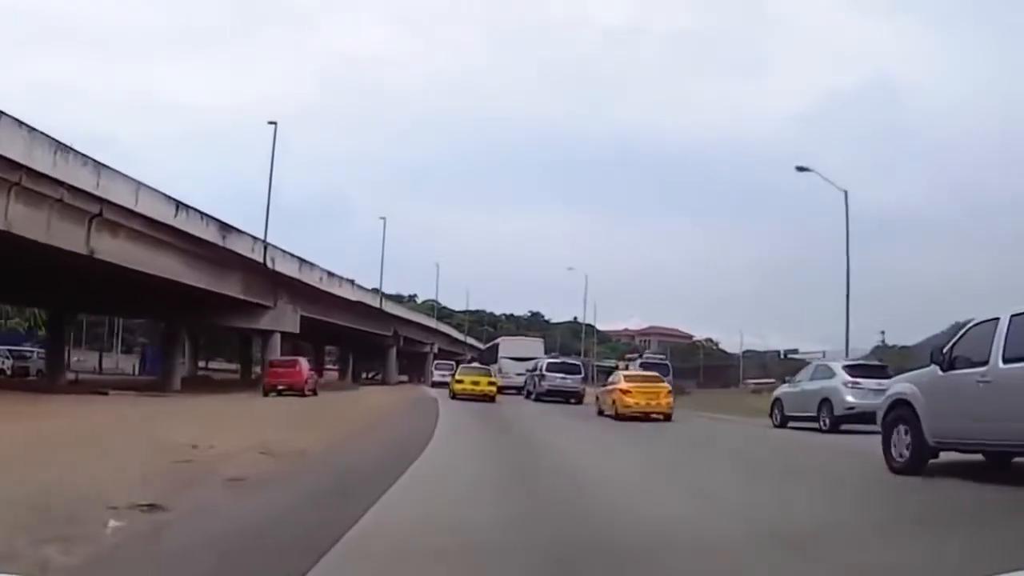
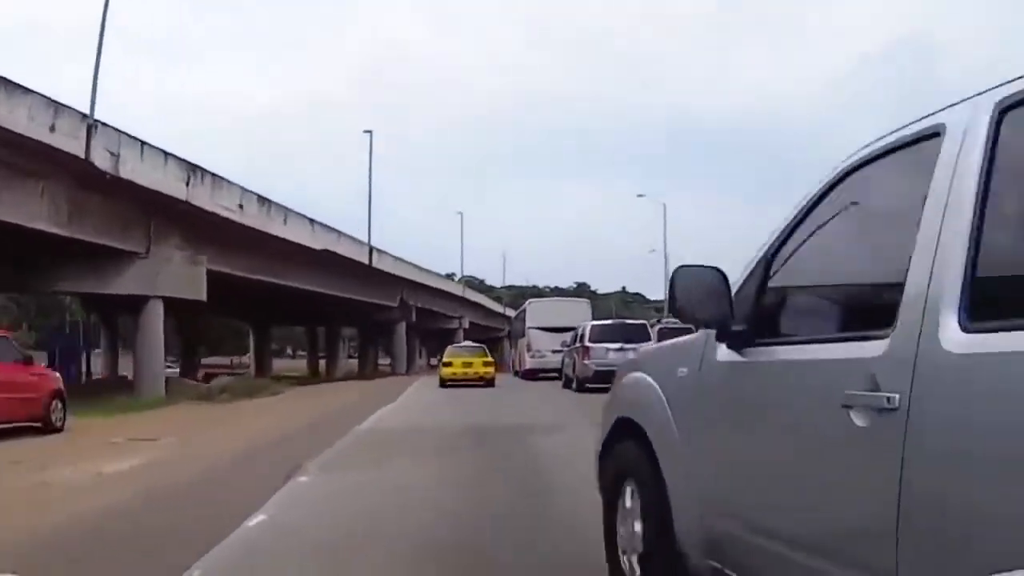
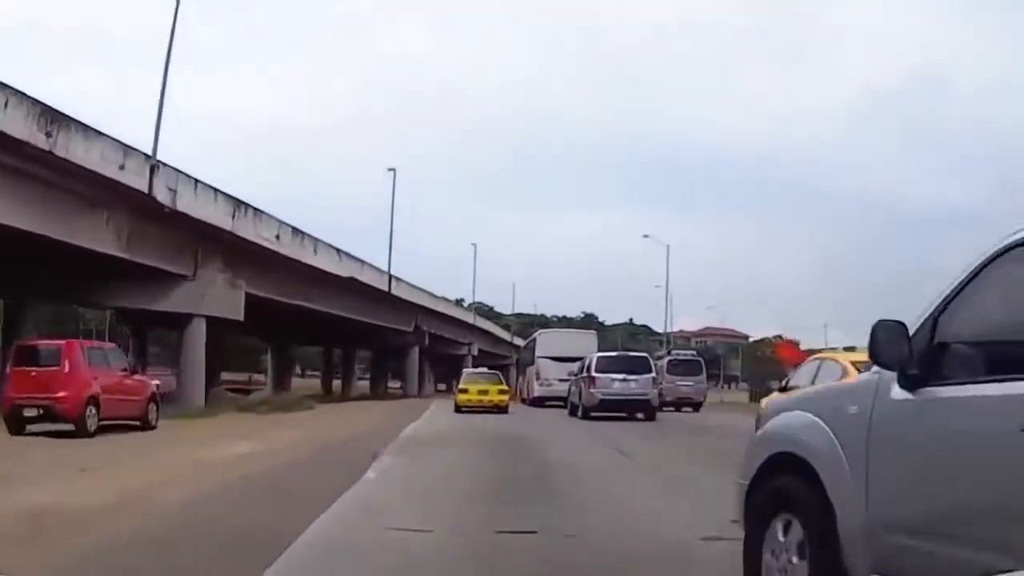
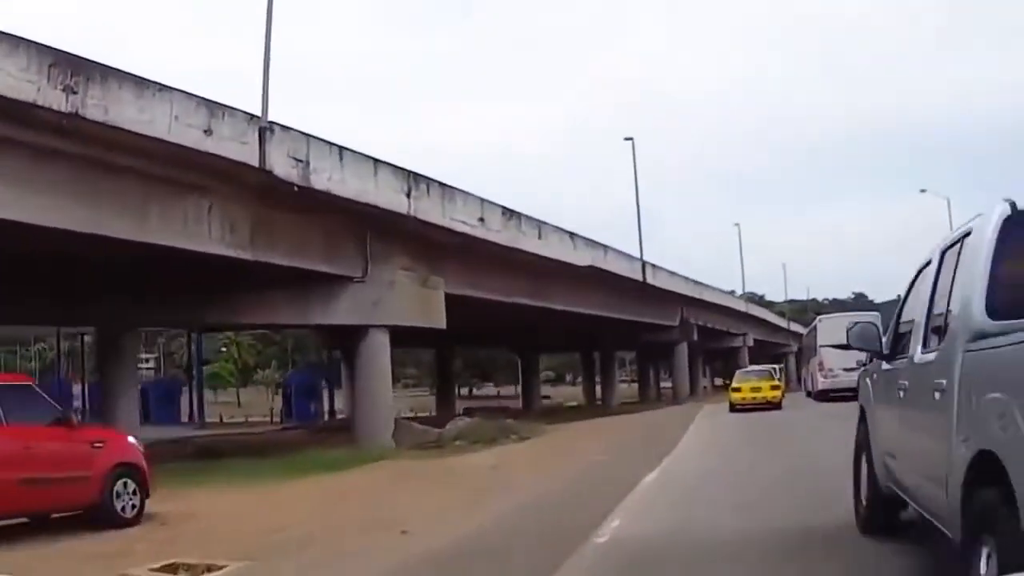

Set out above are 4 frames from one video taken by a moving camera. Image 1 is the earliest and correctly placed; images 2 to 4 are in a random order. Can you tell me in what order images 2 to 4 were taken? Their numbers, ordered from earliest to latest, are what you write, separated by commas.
3, 2, 4
